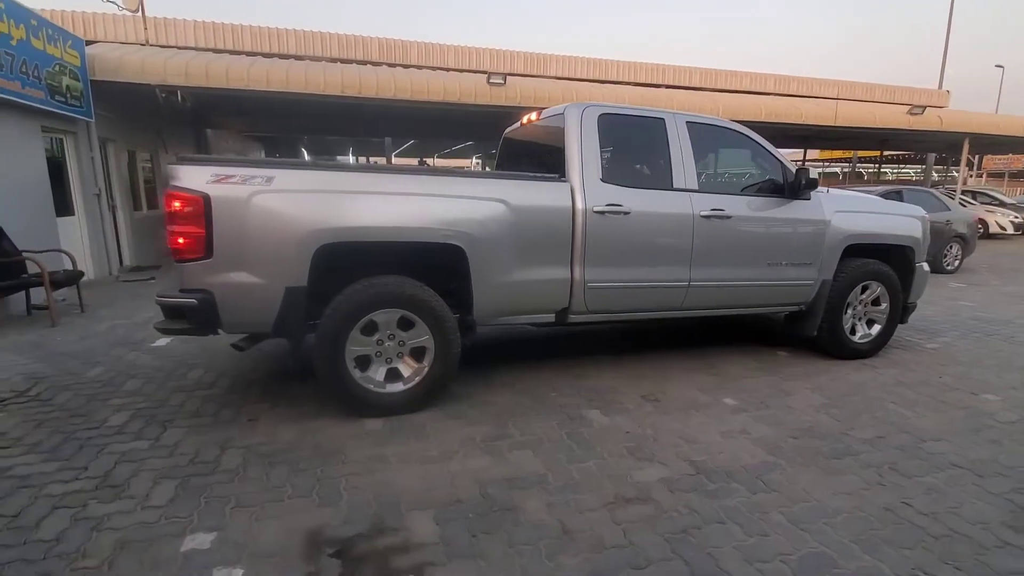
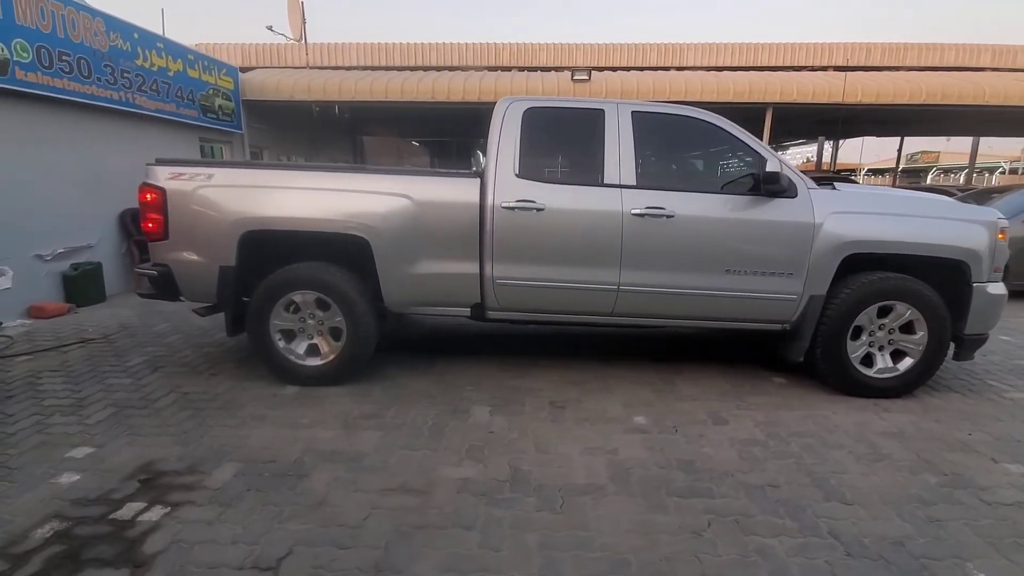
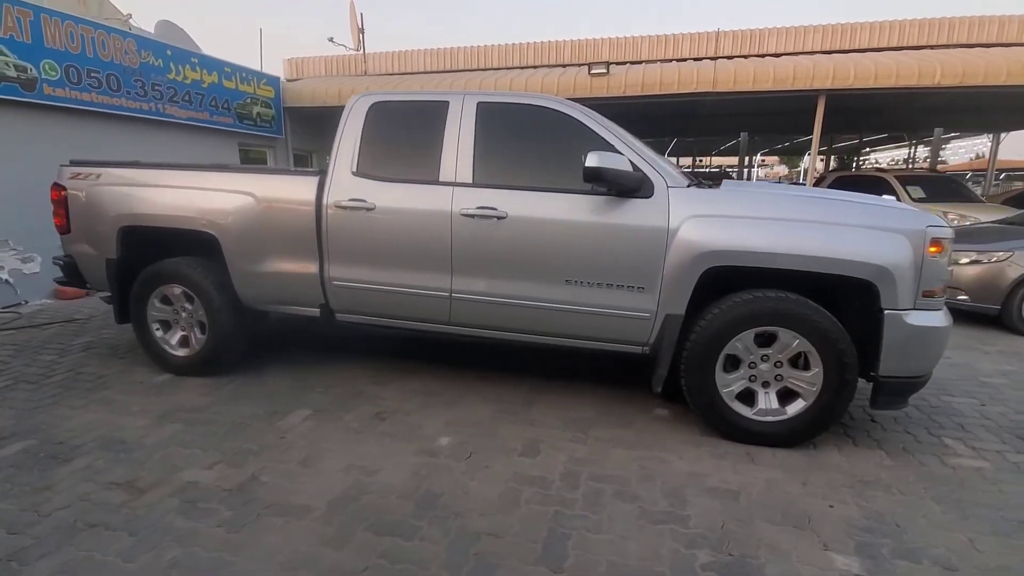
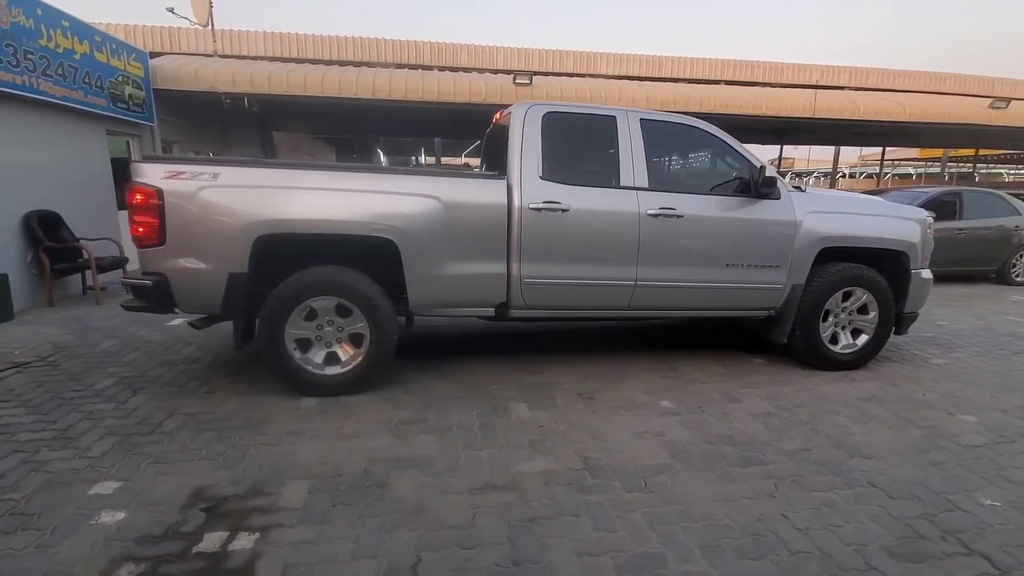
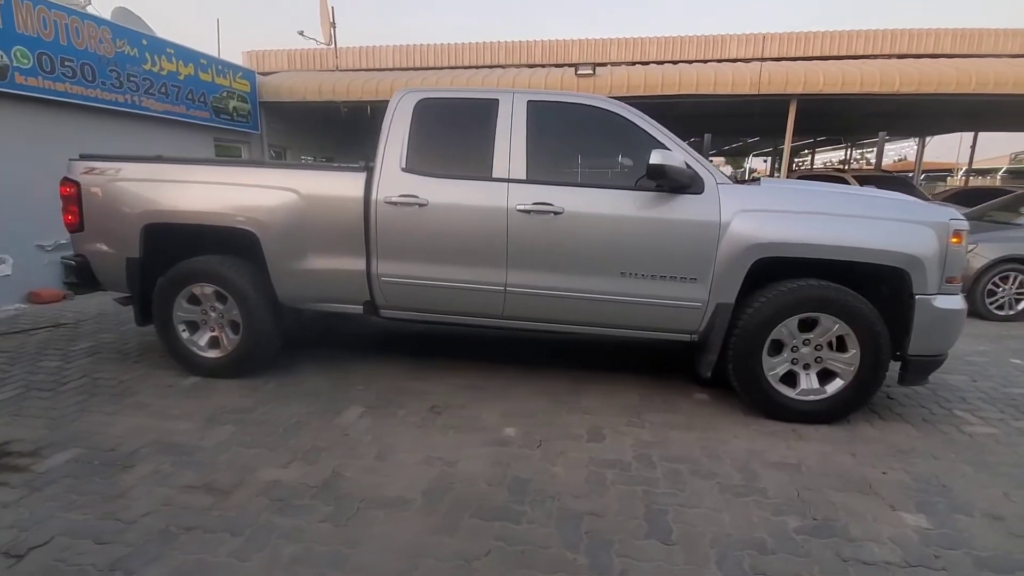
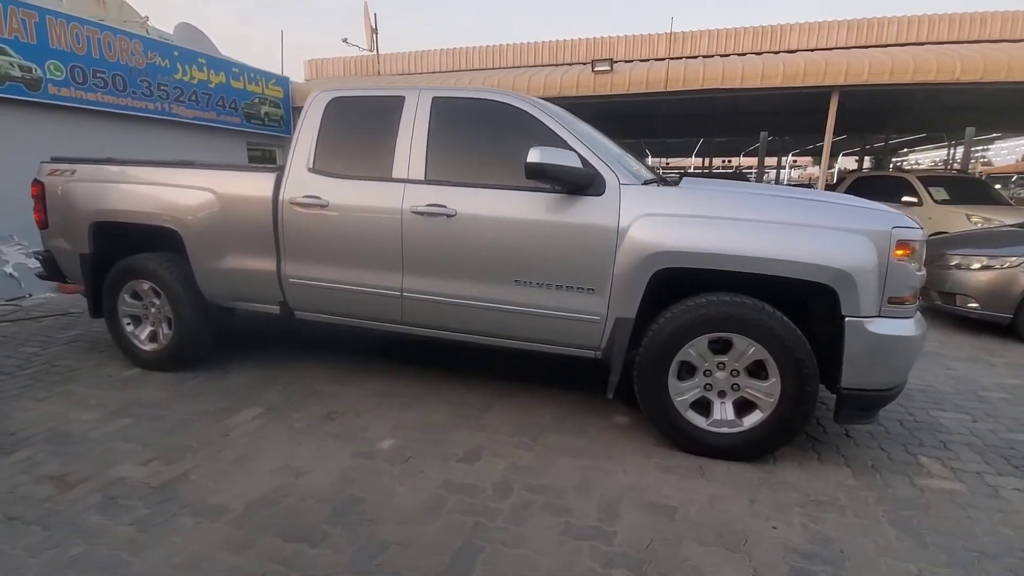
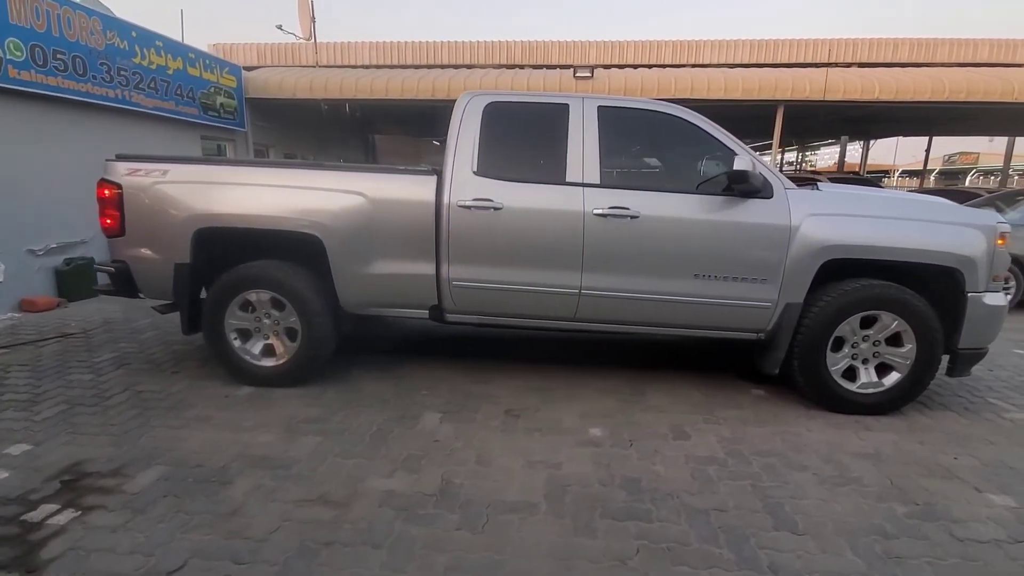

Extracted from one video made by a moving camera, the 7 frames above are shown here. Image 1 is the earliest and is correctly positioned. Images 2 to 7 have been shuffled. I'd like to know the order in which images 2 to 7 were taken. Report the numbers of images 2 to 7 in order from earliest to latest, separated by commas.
4, 2, 7, 5, 3, 6
